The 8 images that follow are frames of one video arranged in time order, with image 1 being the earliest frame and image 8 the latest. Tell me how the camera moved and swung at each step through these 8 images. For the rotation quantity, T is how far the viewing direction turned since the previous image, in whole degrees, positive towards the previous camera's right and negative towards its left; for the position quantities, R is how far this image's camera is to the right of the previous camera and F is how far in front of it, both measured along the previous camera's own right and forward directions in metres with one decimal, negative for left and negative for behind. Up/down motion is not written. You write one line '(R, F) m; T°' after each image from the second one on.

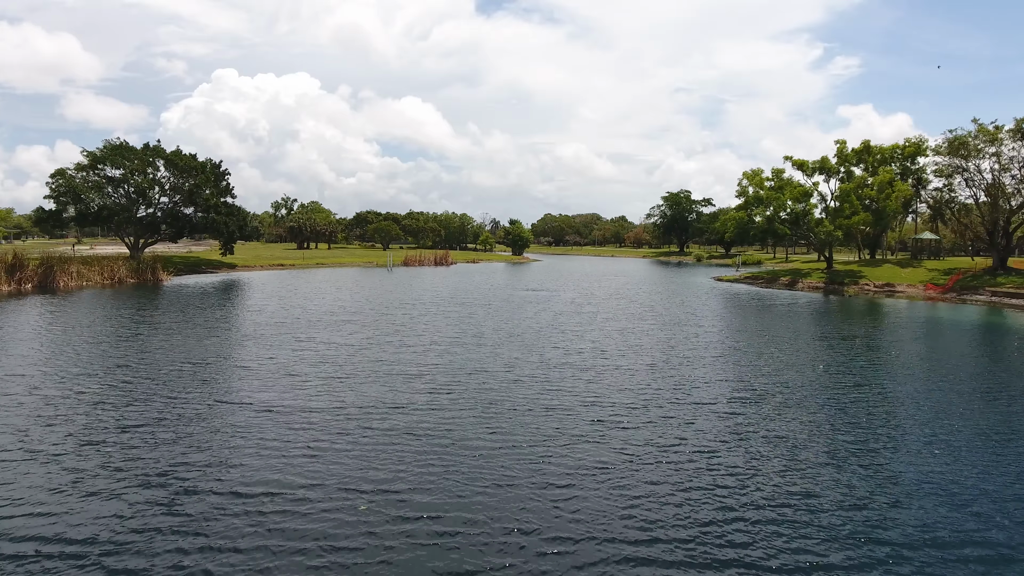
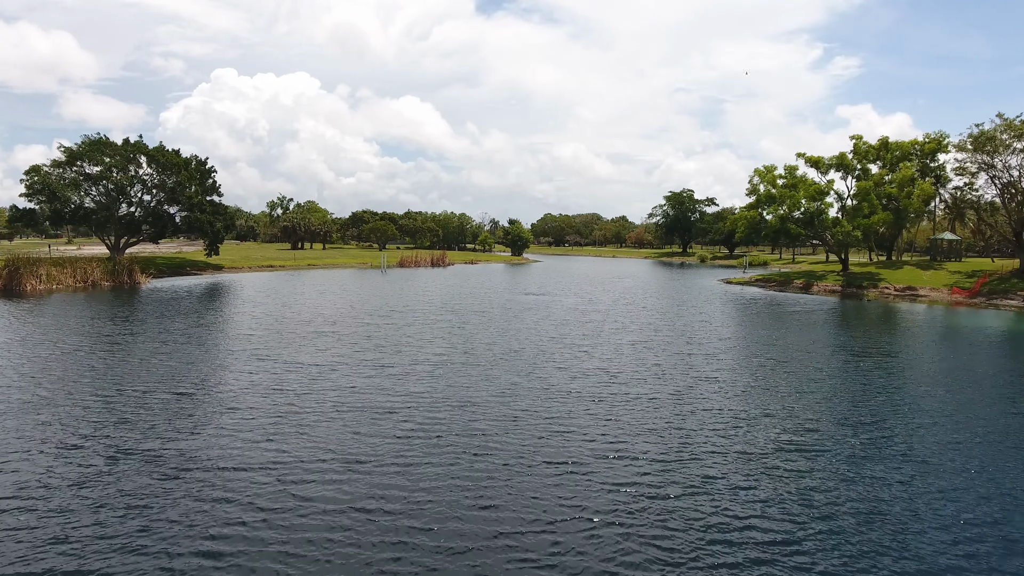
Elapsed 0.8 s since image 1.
(+0.1, +4.7) m; 0°
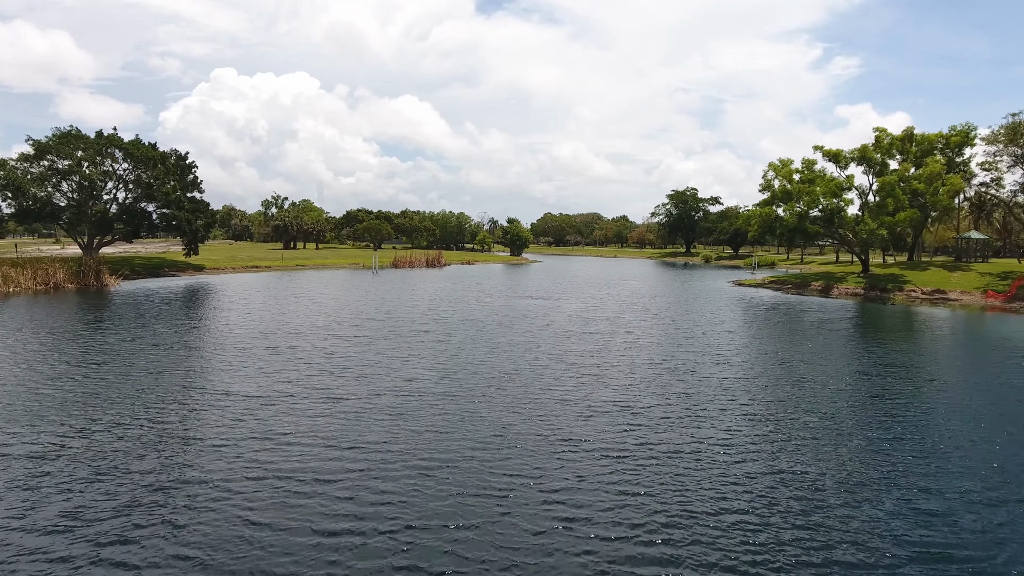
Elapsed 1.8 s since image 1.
(+0.3, +5.8) m; 0°
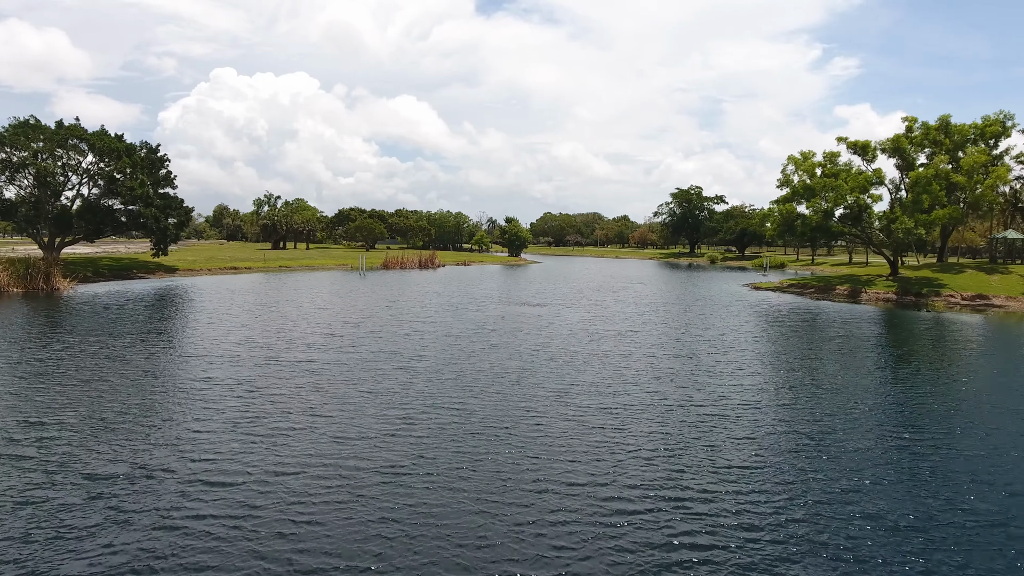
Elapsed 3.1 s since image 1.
(+0.5, +7.2) m; 0°
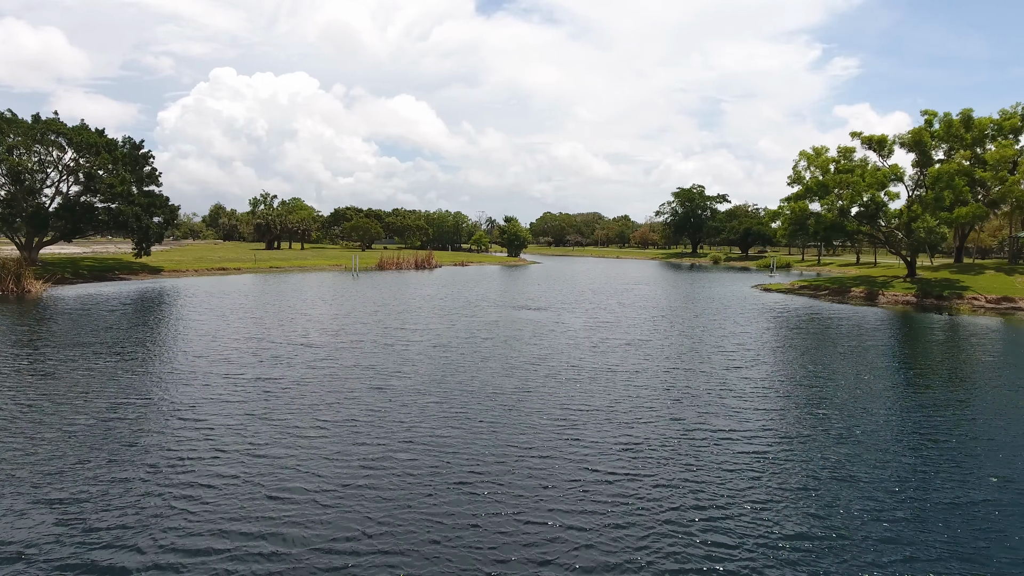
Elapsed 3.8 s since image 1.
(+0.2, +3.7) m; 0°
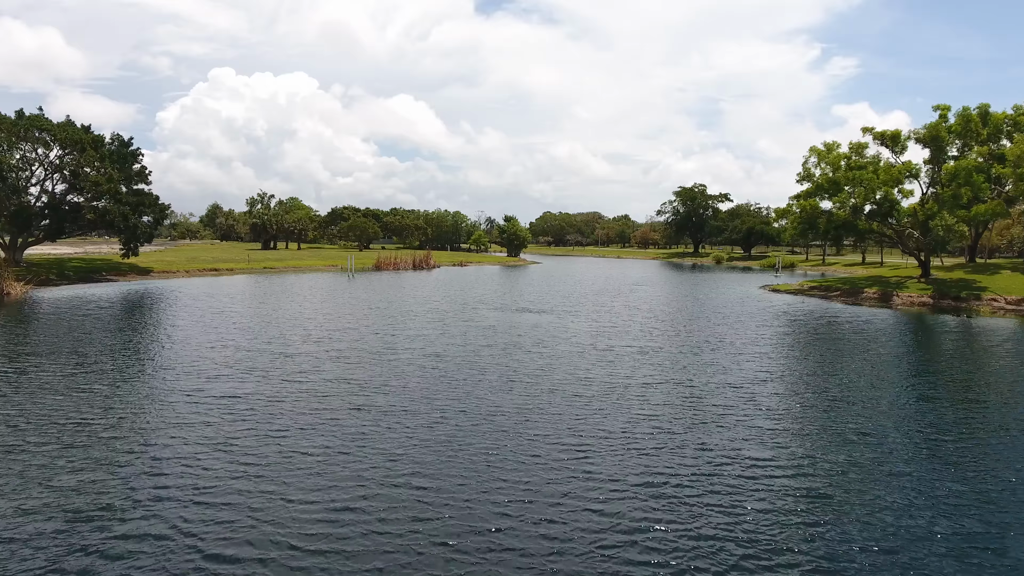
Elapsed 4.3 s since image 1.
(0.0, +2.6) m; 0°
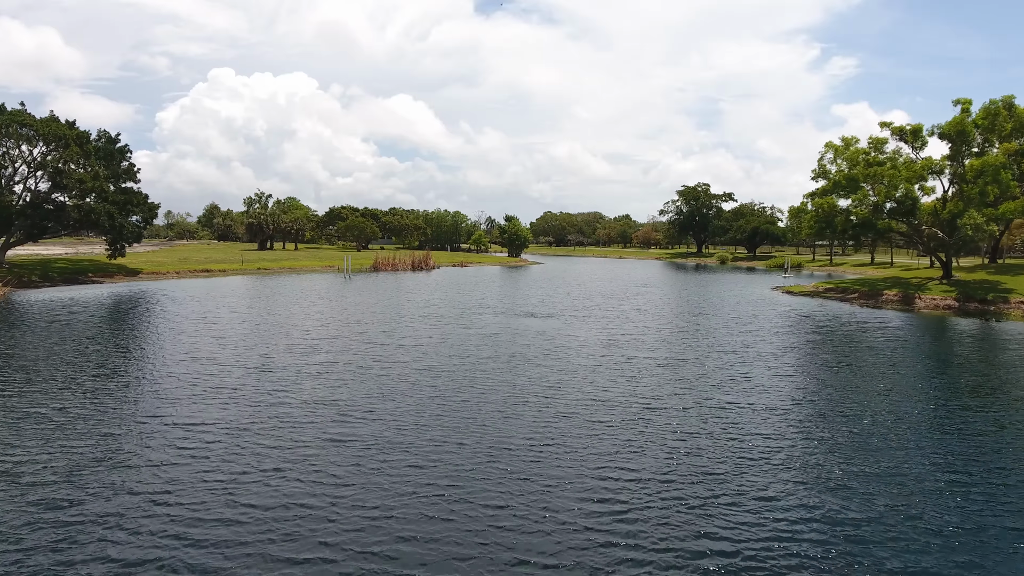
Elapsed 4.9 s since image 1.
(-0.3, +3.1) m; 0°
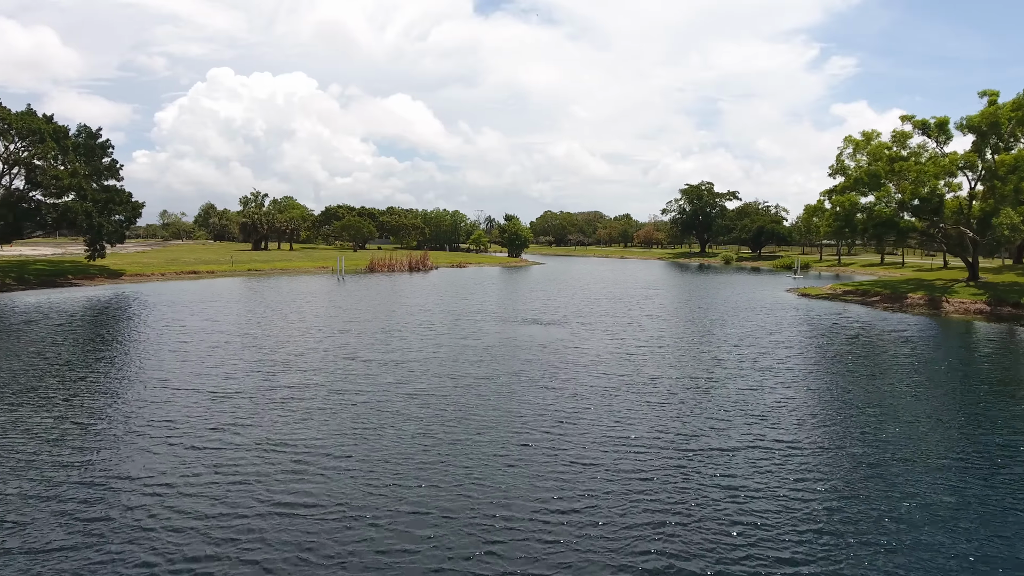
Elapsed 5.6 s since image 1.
(-0.1, +3.8) m; 0°
